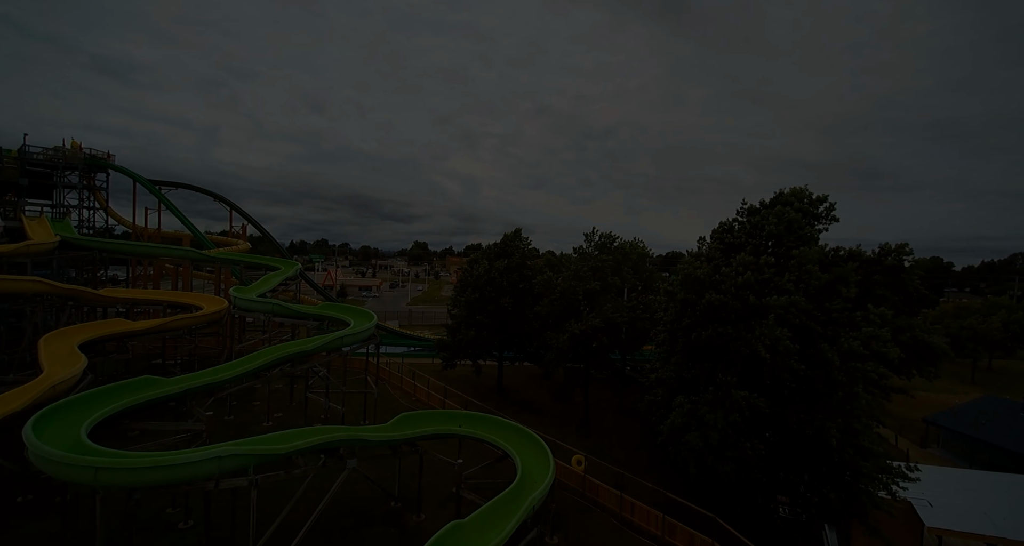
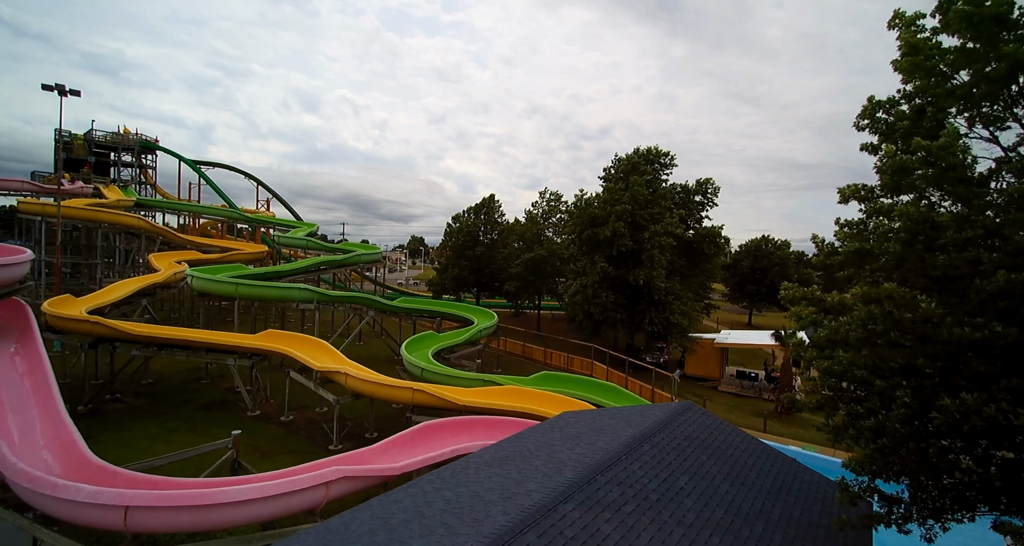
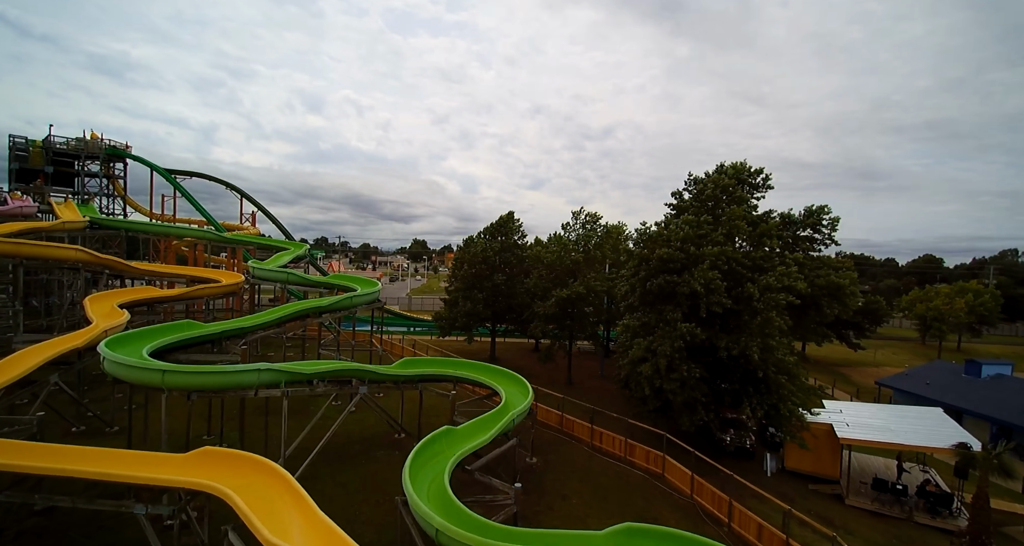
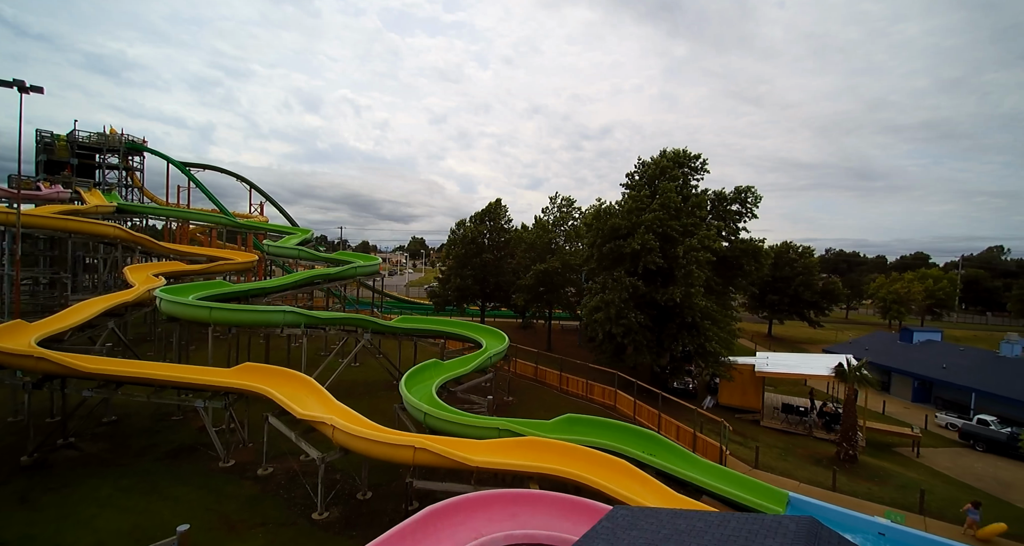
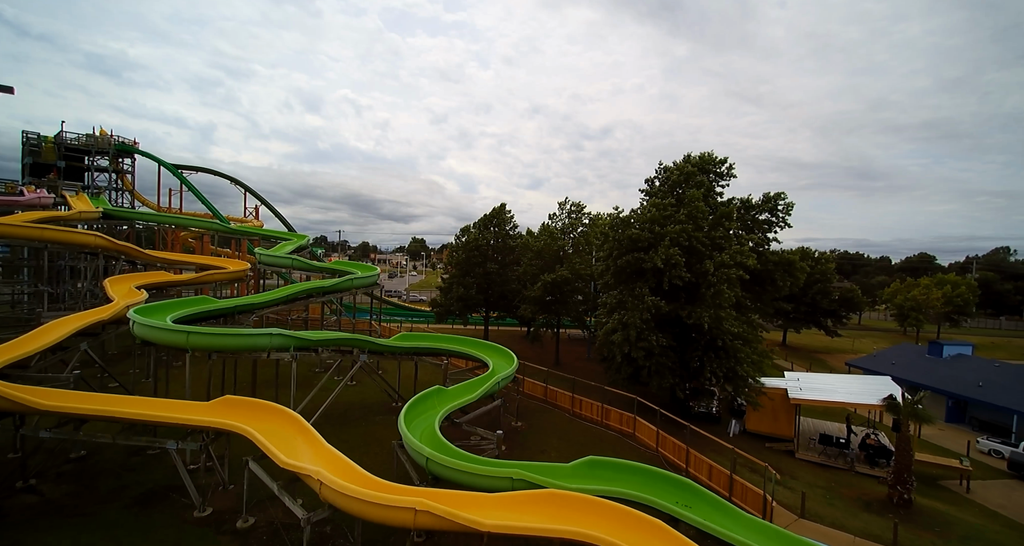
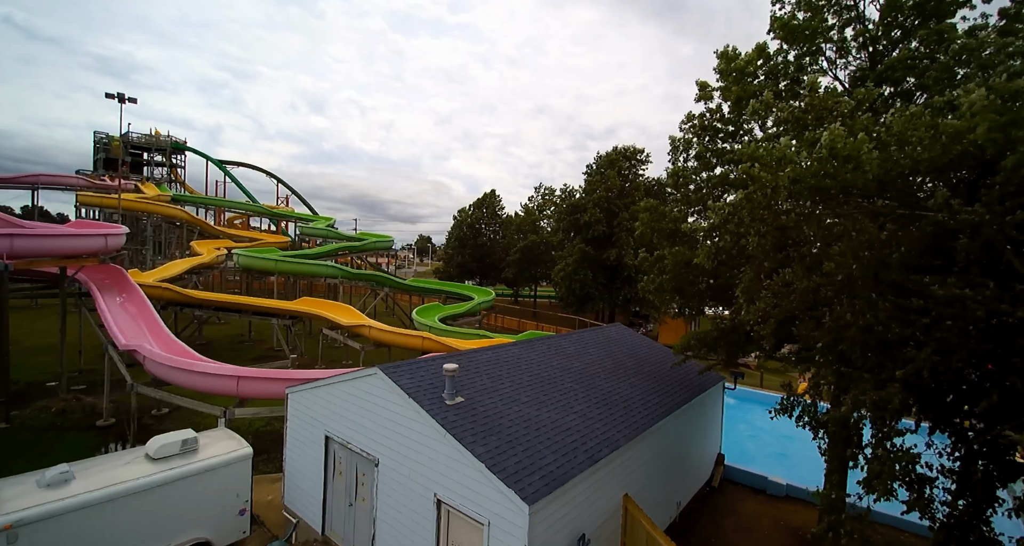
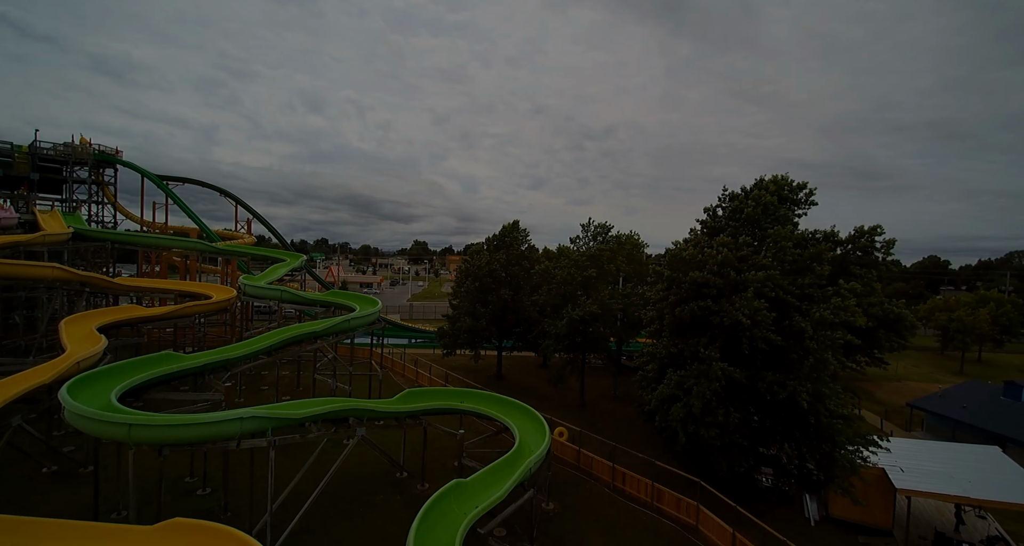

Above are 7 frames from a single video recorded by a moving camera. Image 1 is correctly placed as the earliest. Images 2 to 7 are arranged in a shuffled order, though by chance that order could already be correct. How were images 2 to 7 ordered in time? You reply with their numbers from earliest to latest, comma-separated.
7, 3, 5, 4, 2, 6
